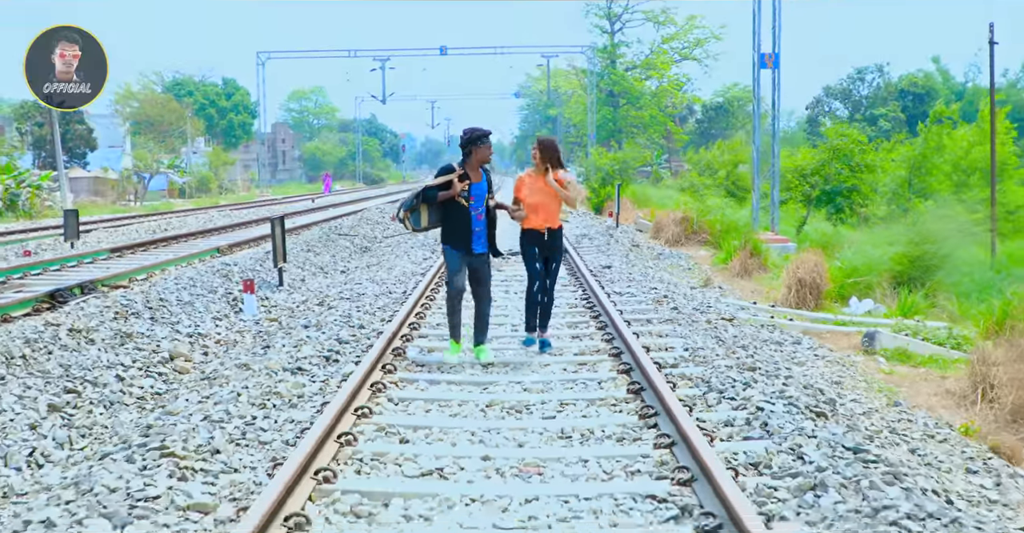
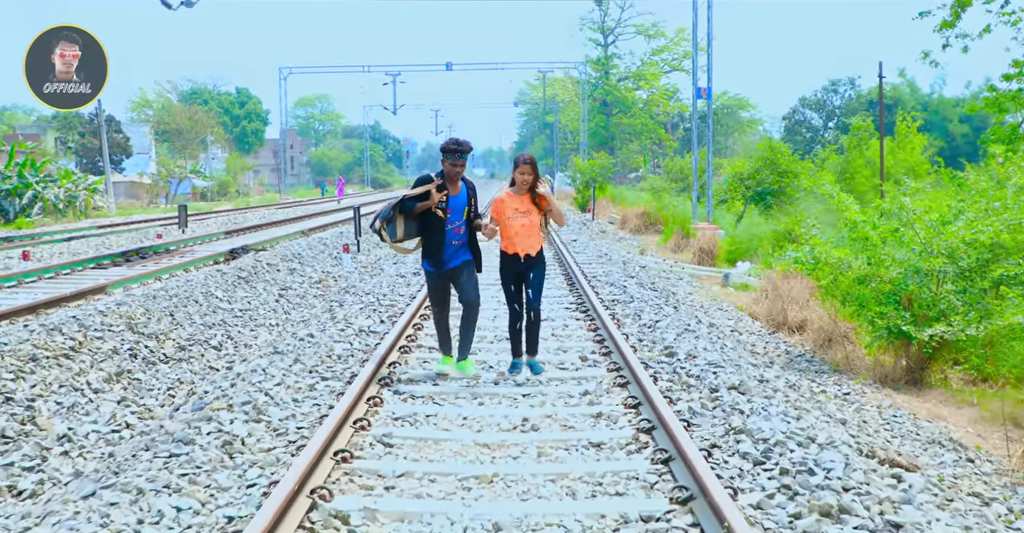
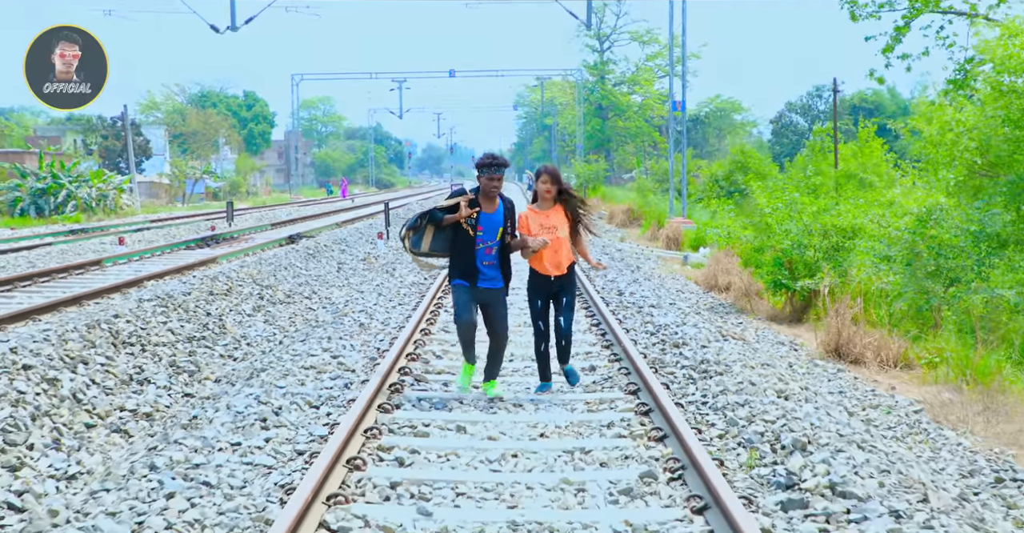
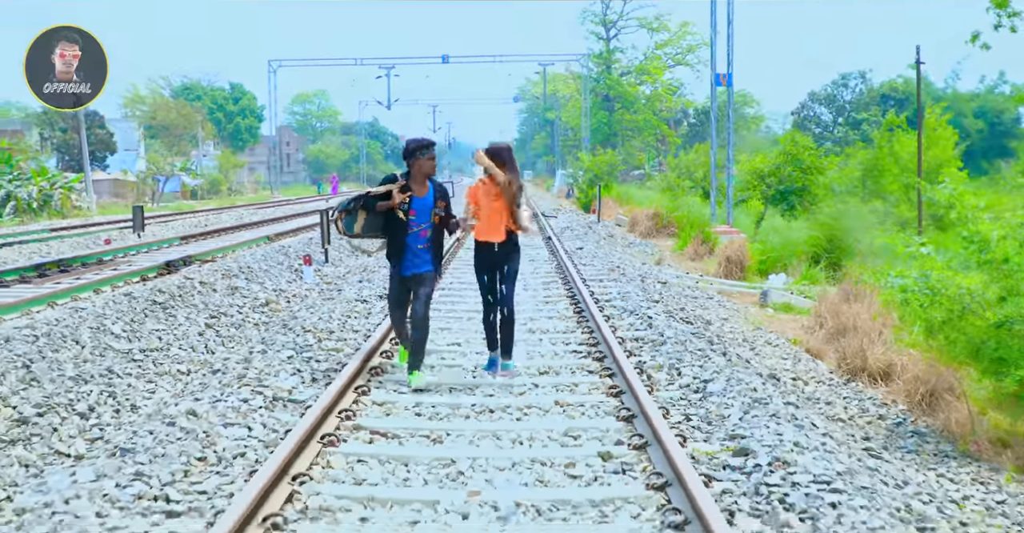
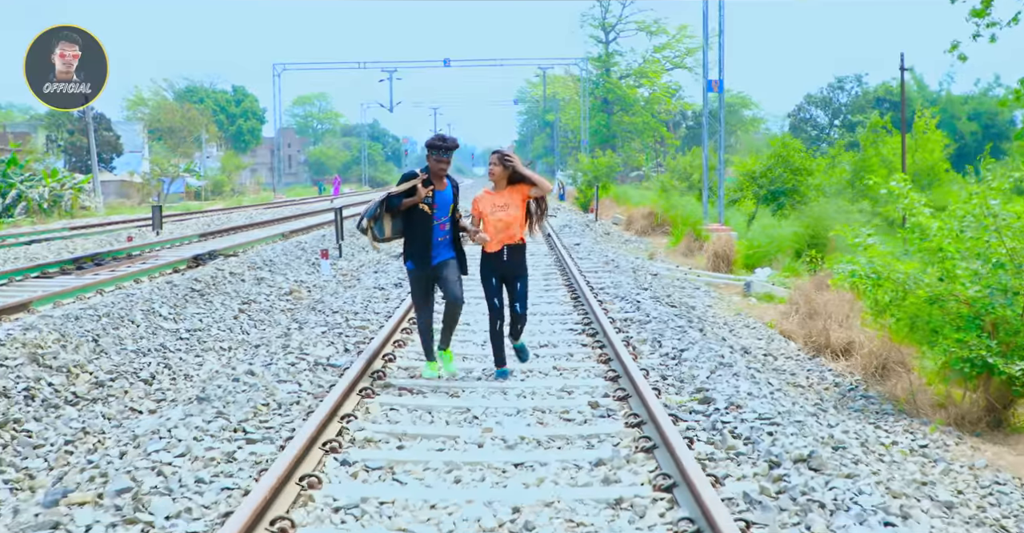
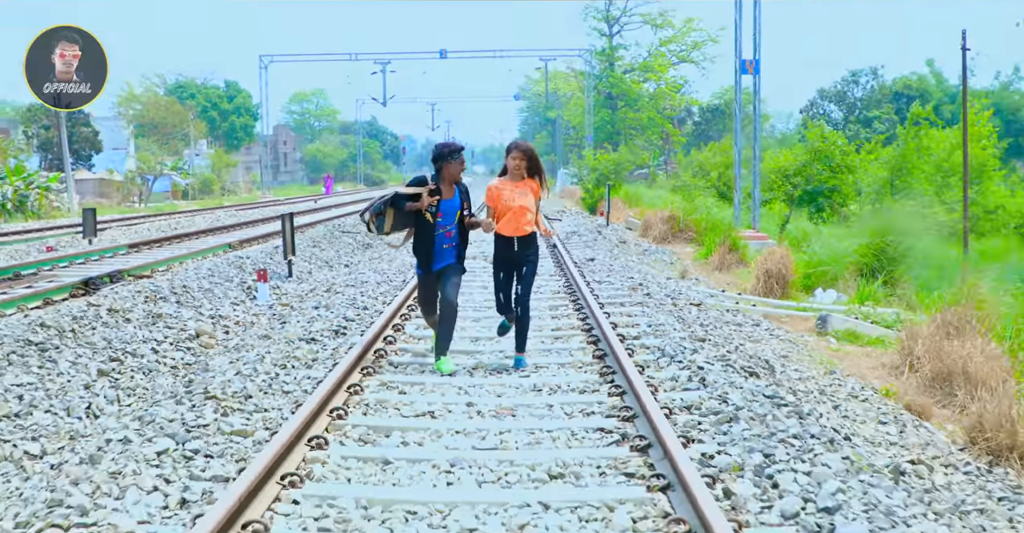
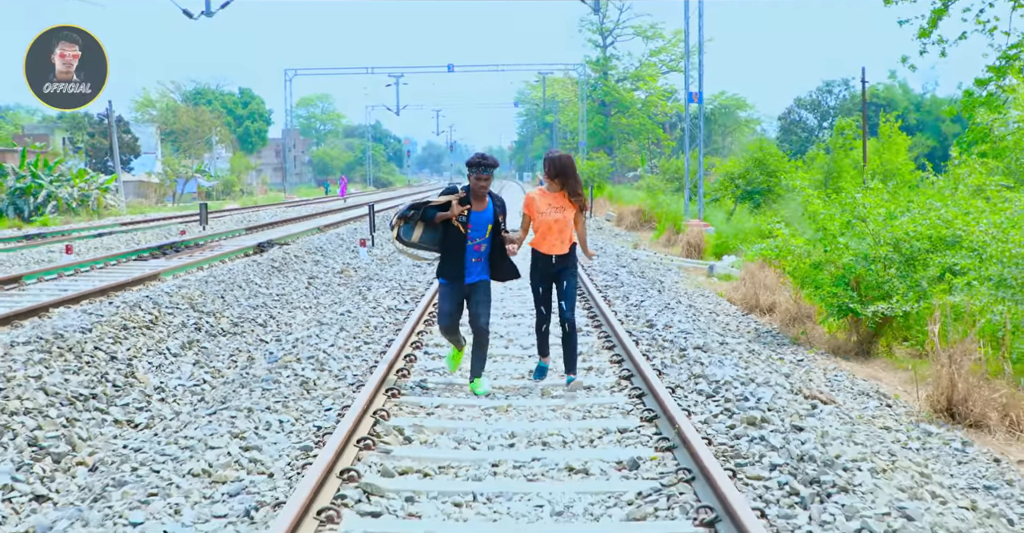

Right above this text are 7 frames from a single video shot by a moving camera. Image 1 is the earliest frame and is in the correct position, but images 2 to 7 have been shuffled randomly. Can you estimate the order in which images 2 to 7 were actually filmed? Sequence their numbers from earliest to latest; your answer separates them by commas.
6, 4, 5, 2, 7, 3
